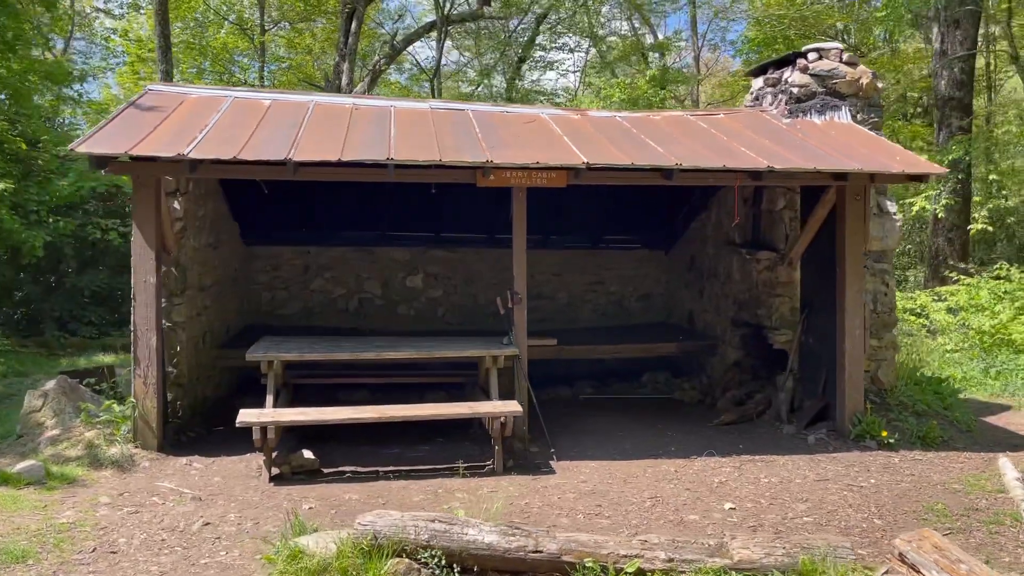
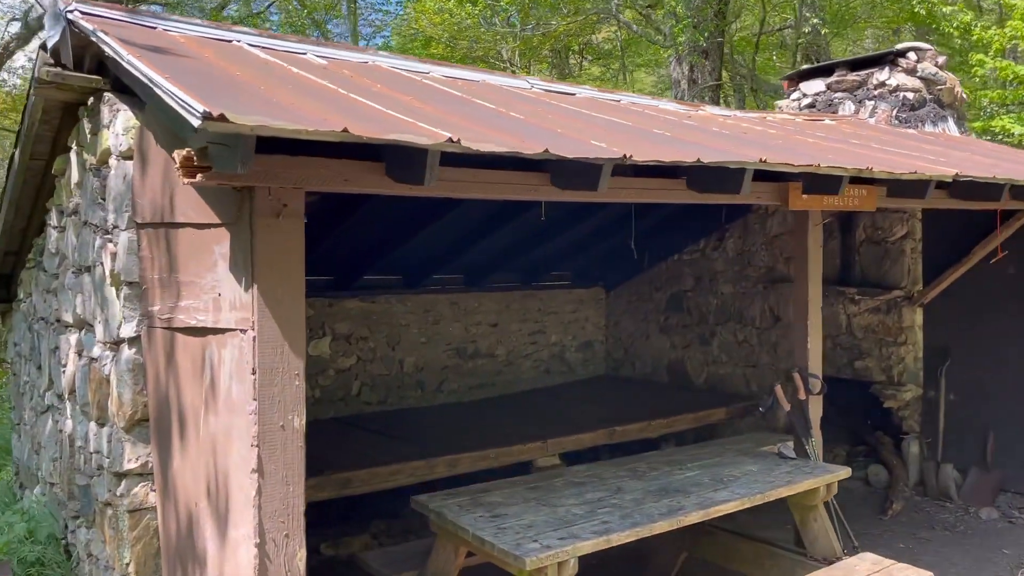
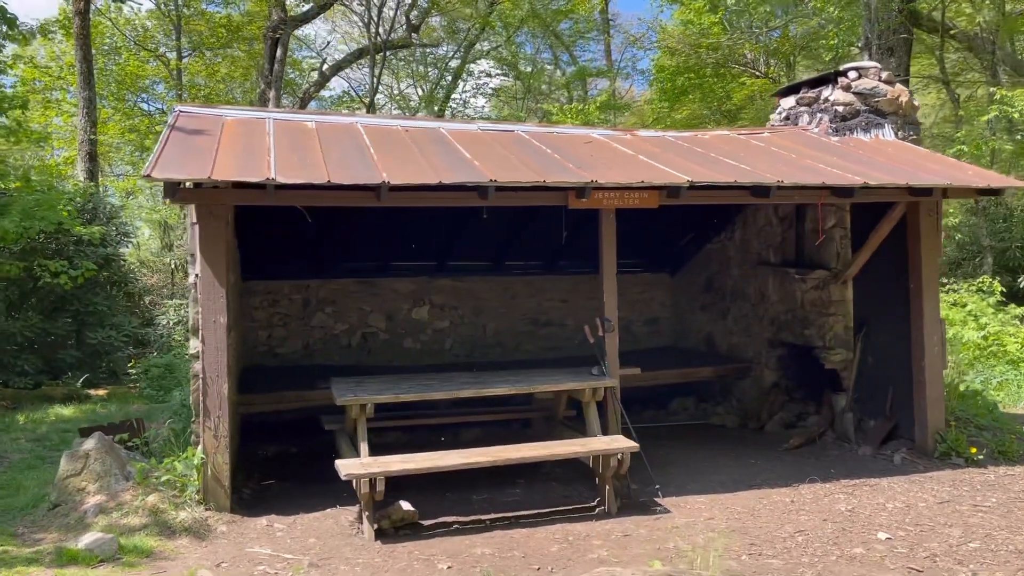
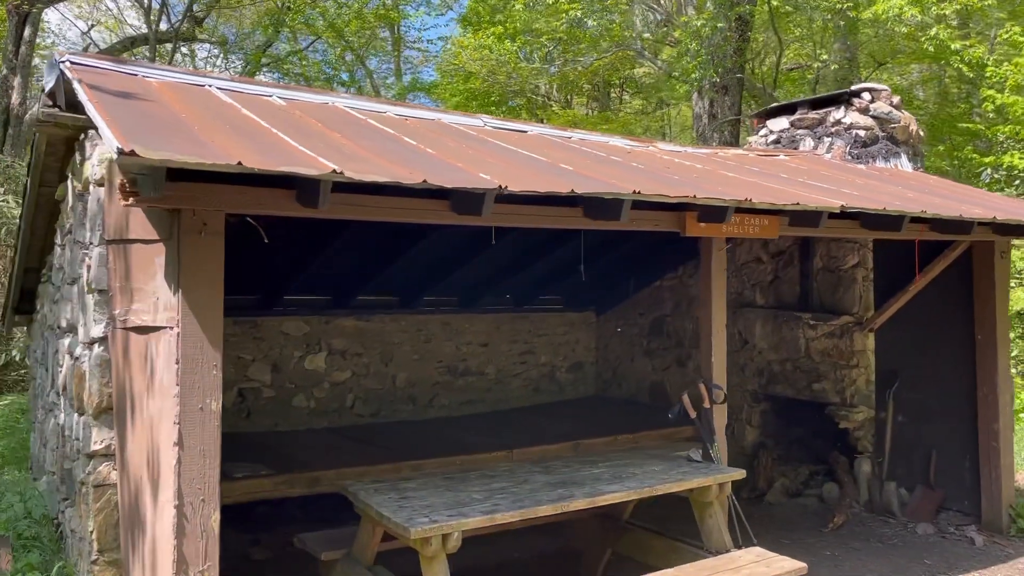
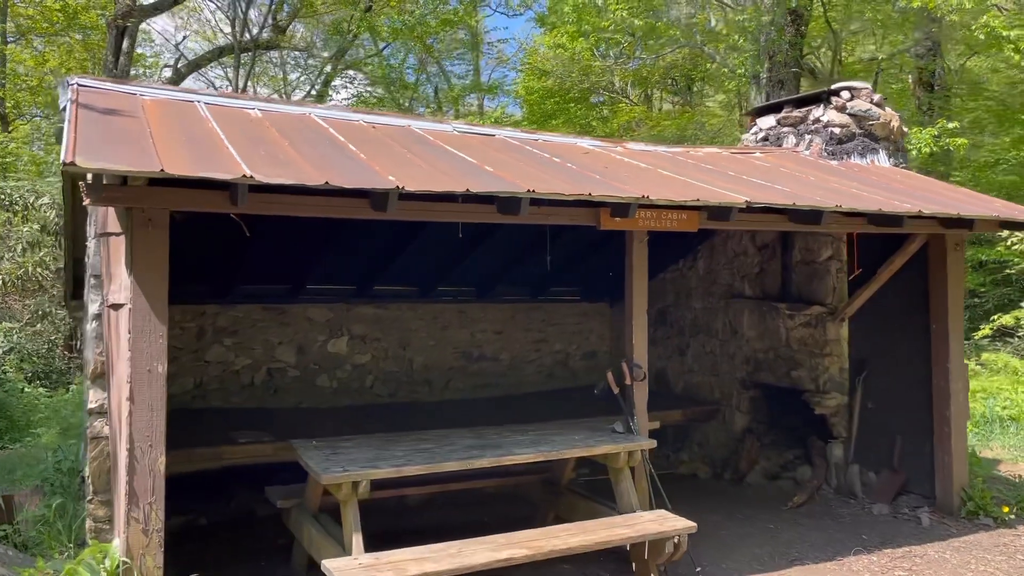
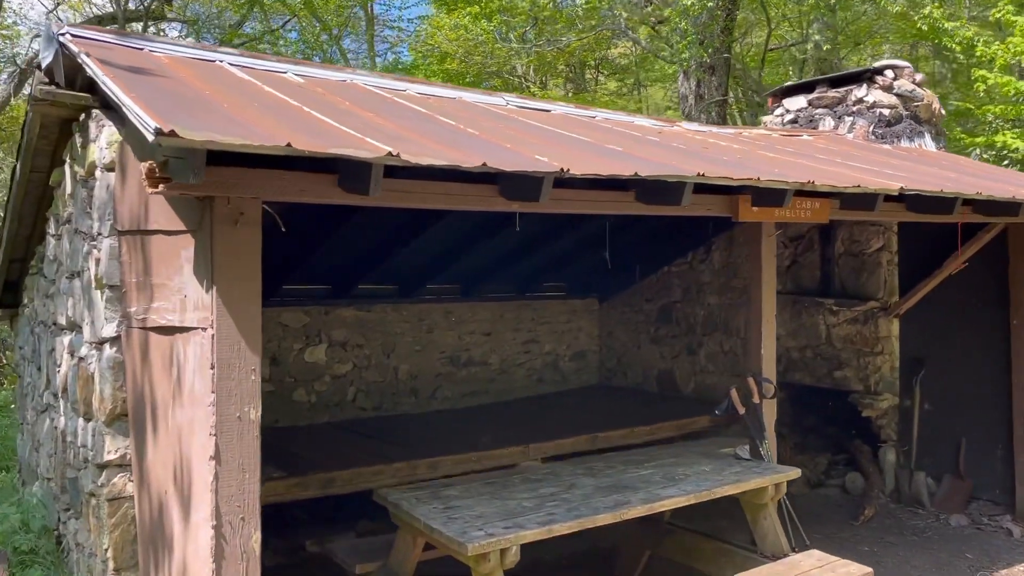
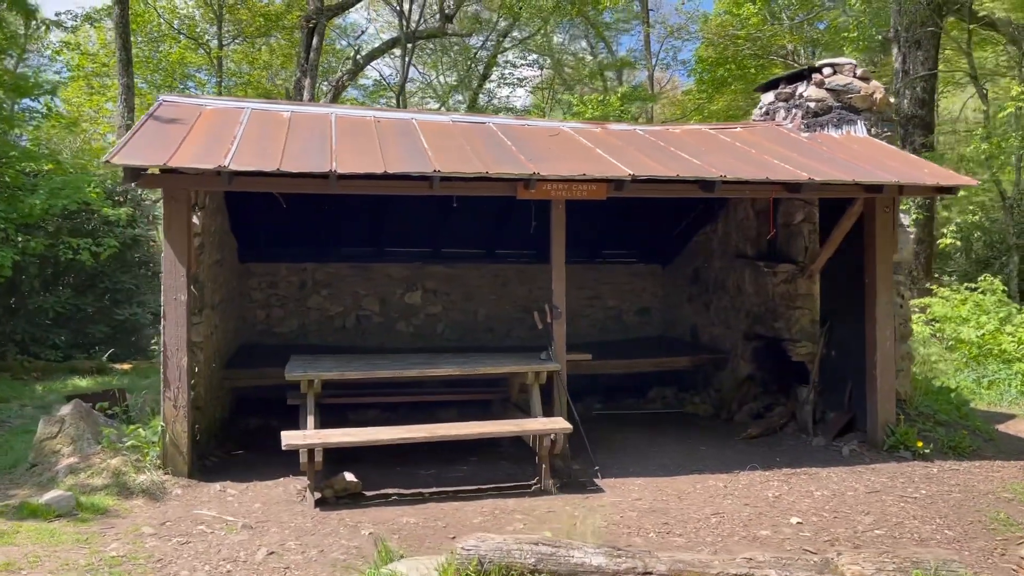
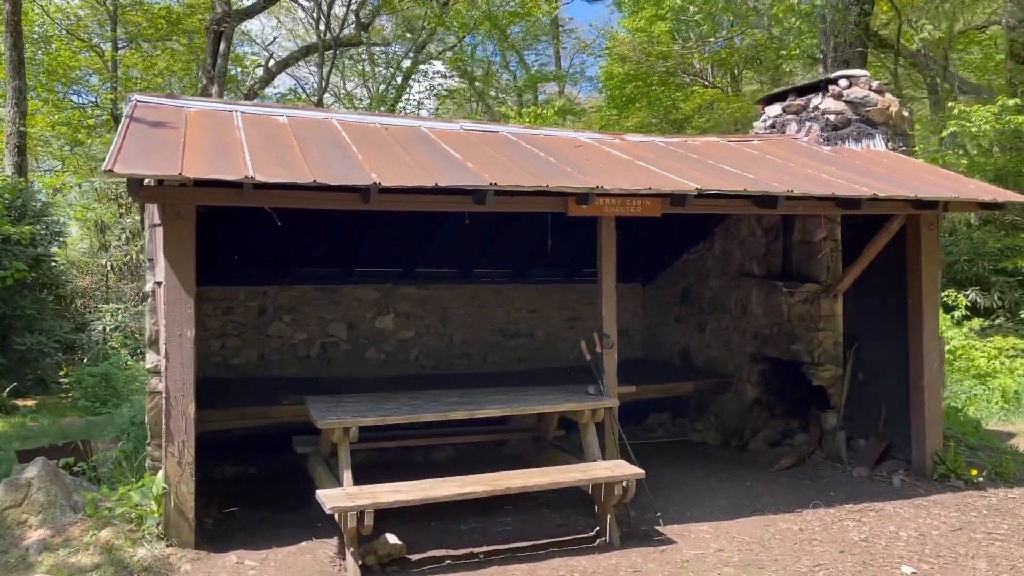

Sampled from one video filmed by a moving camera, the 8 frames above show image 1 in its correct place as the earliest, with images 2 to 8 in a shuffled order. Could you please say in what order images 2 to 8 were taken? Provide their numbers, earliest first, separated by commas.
7, 3, 8, 5, 4, 6, 2
